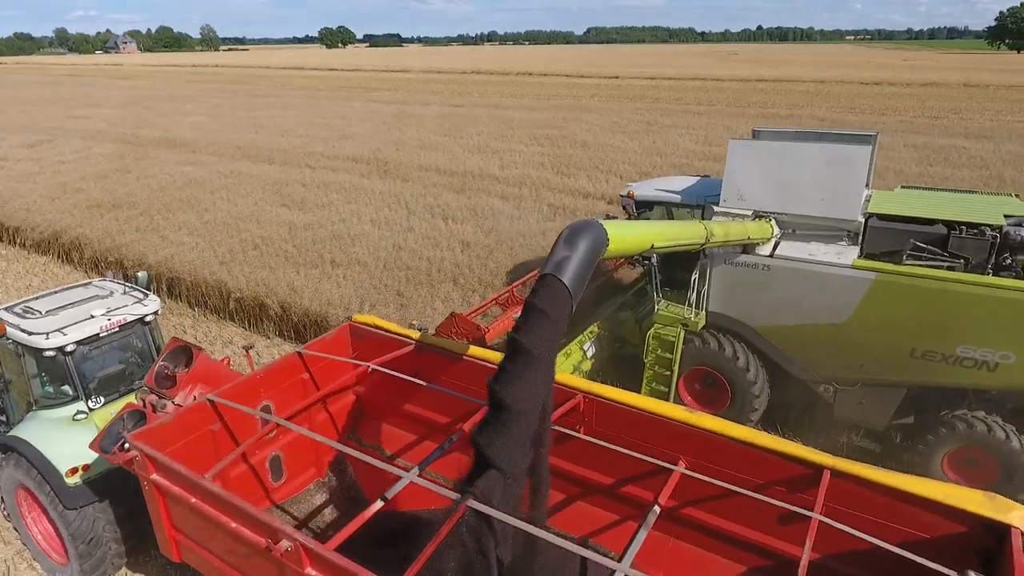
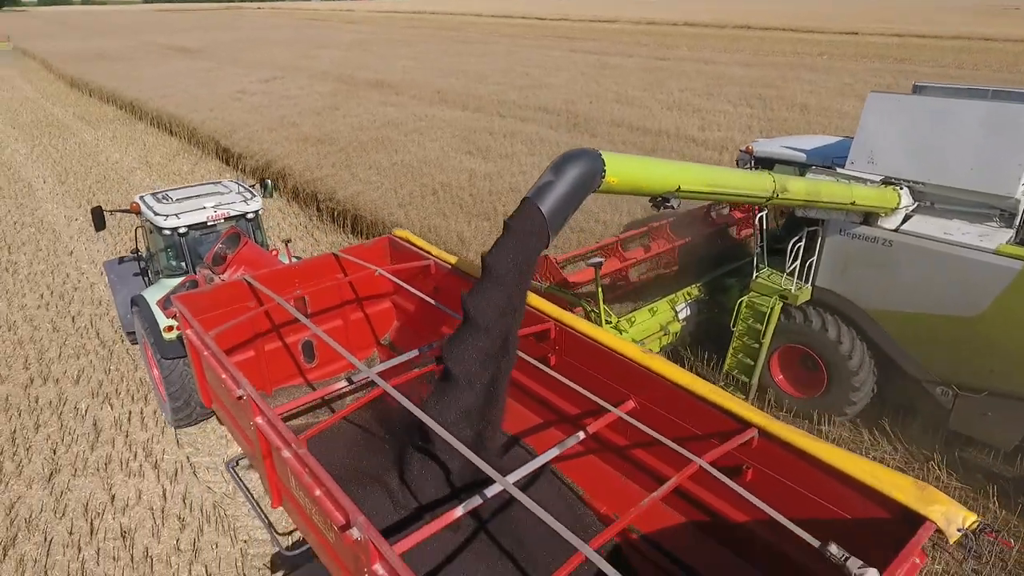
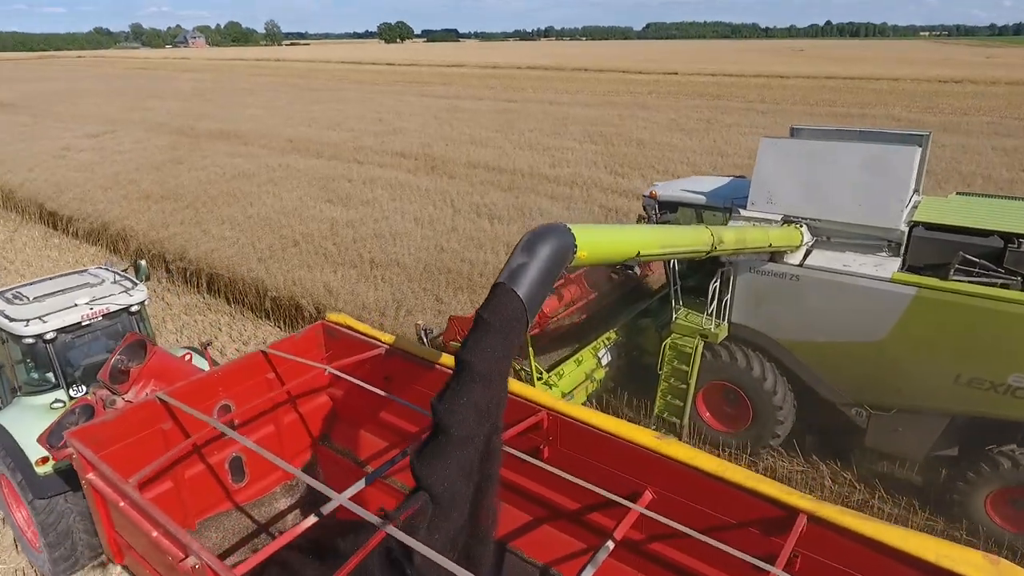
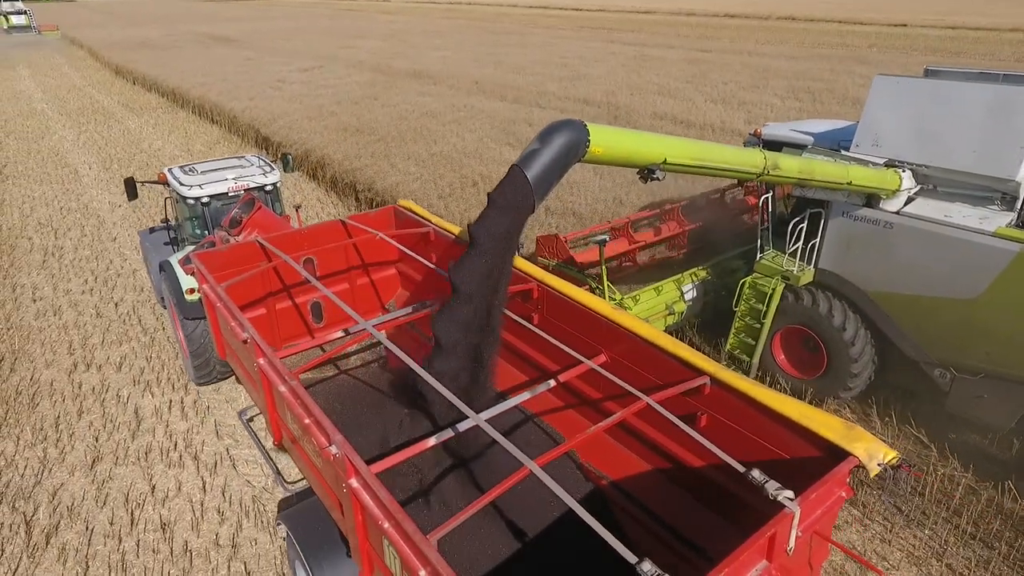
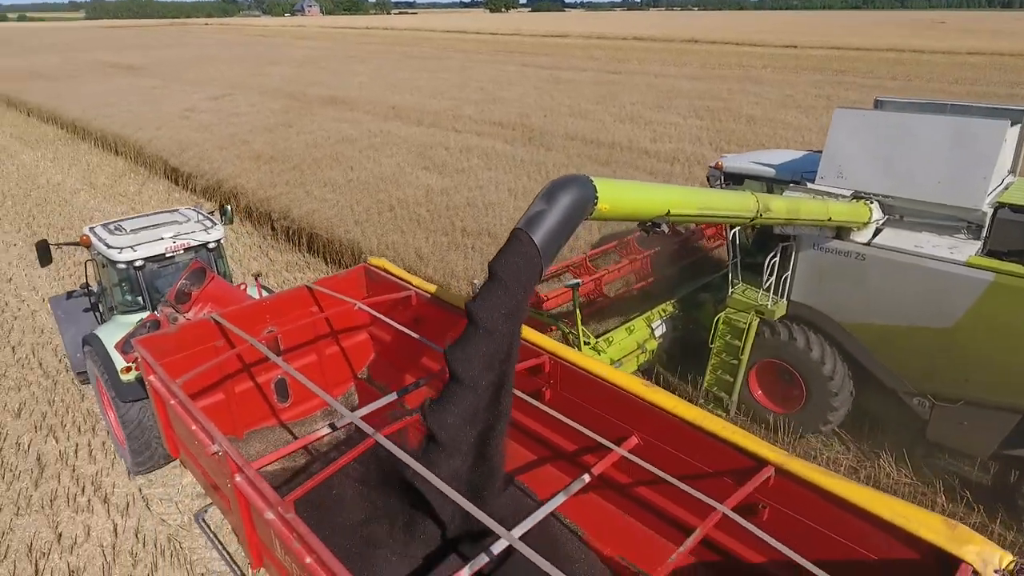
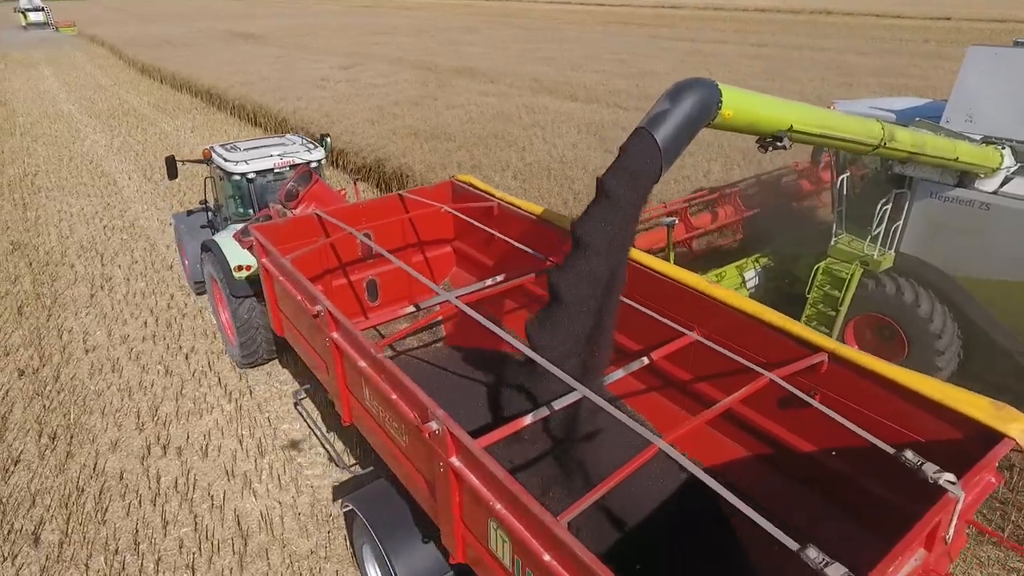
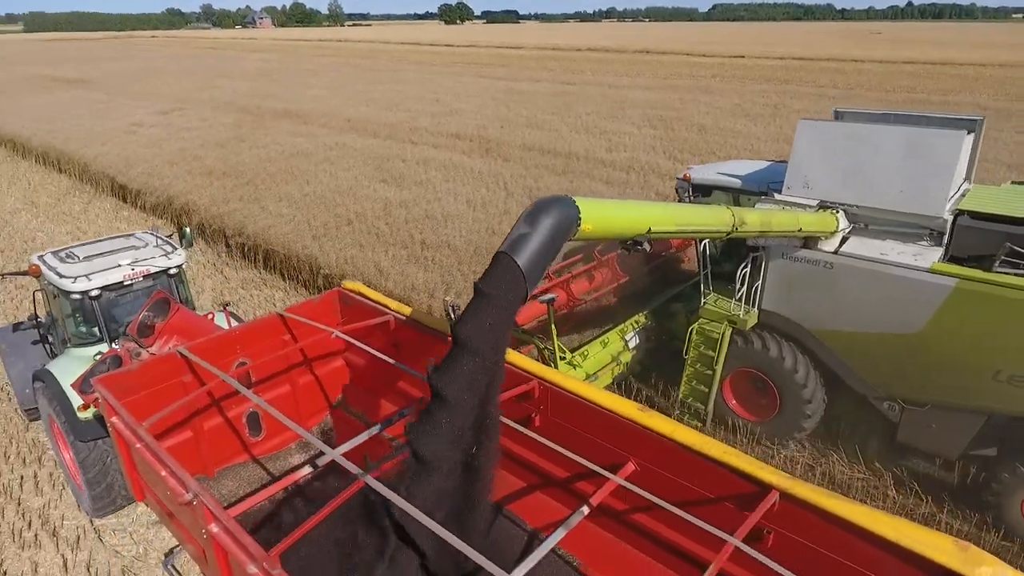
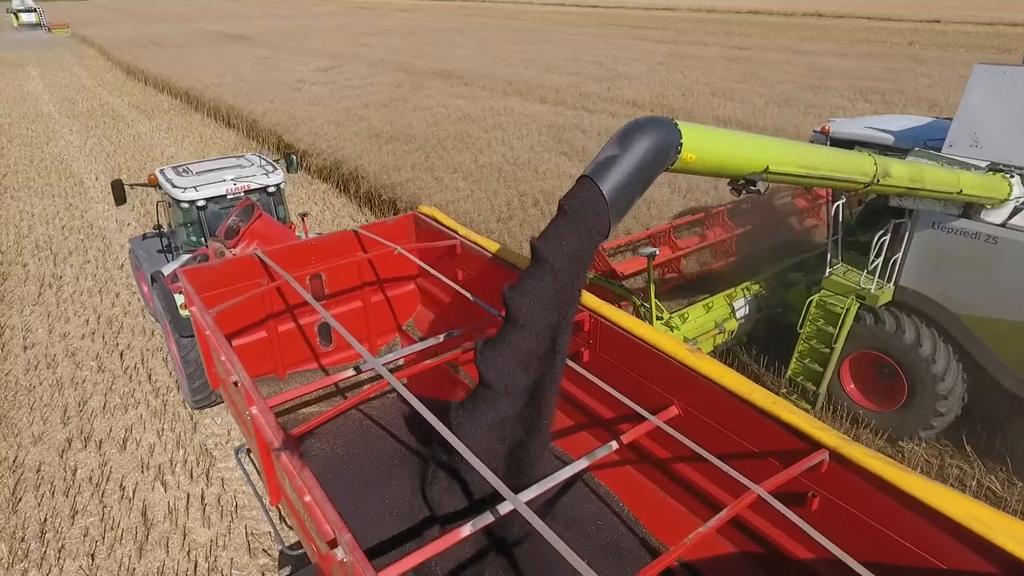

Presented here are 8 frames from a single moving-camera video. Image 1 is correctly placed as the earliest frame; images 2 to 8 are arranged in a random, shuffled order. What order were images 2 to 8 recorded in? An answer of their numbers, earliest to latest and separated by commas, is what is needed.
3, 7, 5, 2, 4, 8, 6
